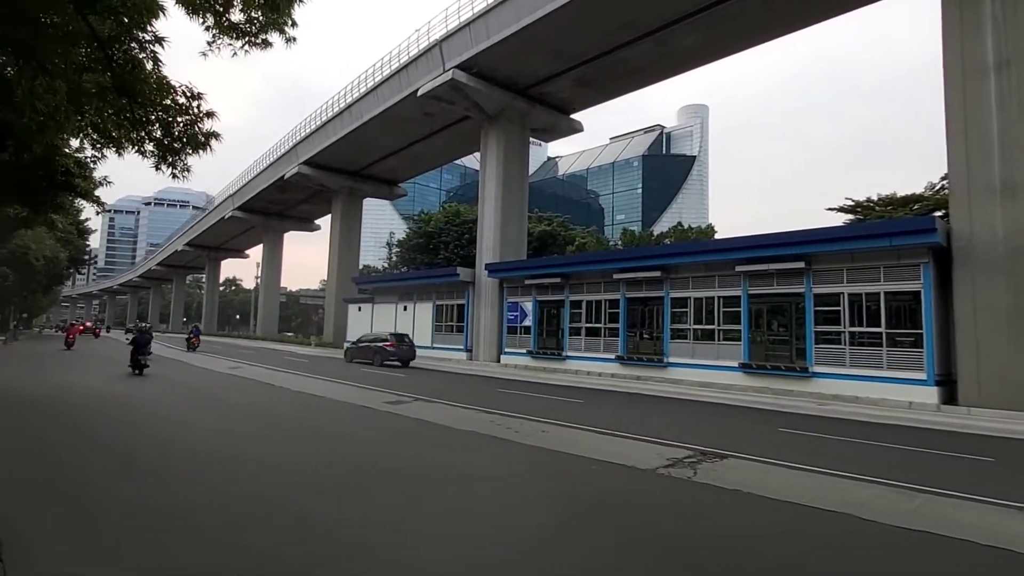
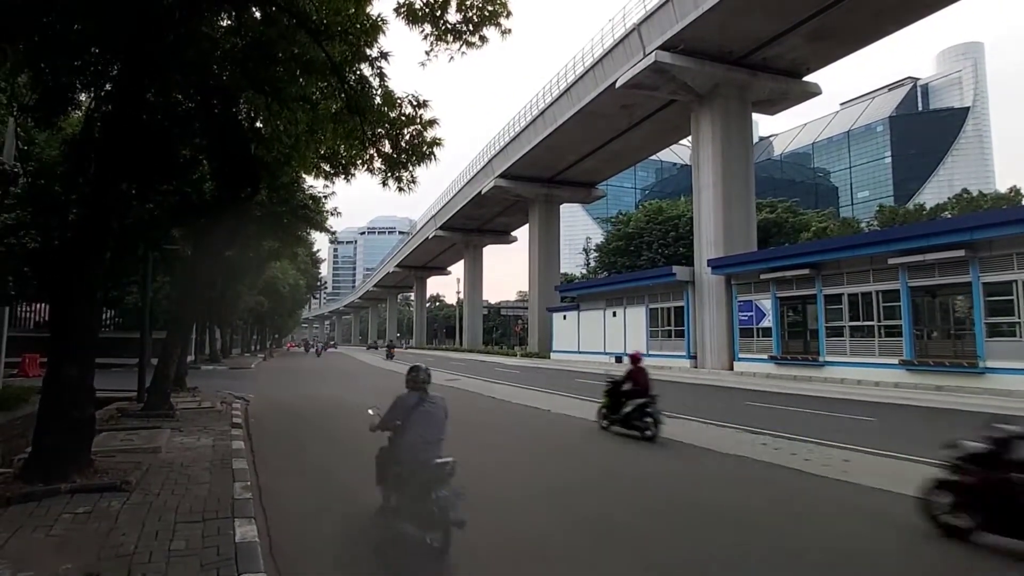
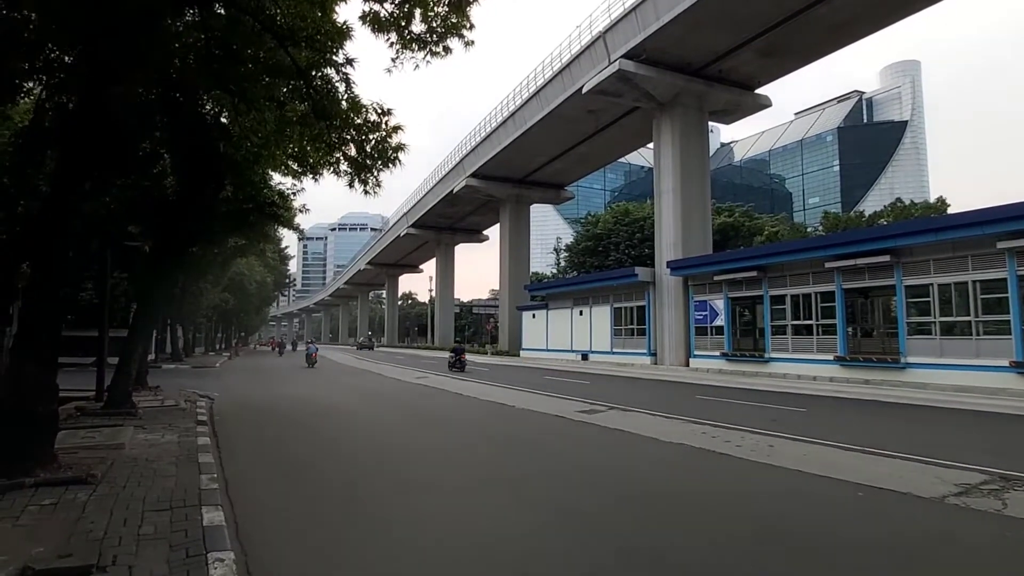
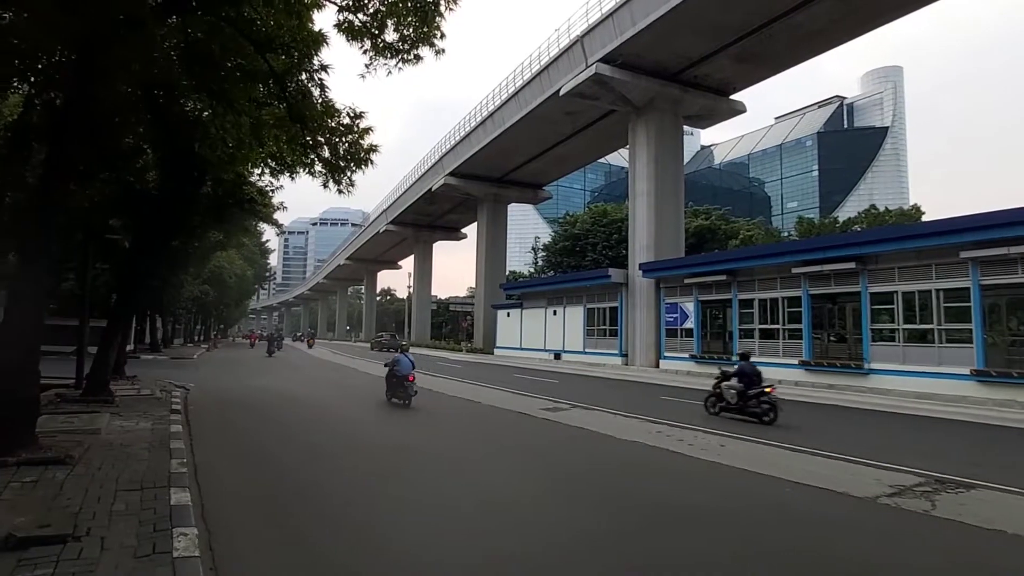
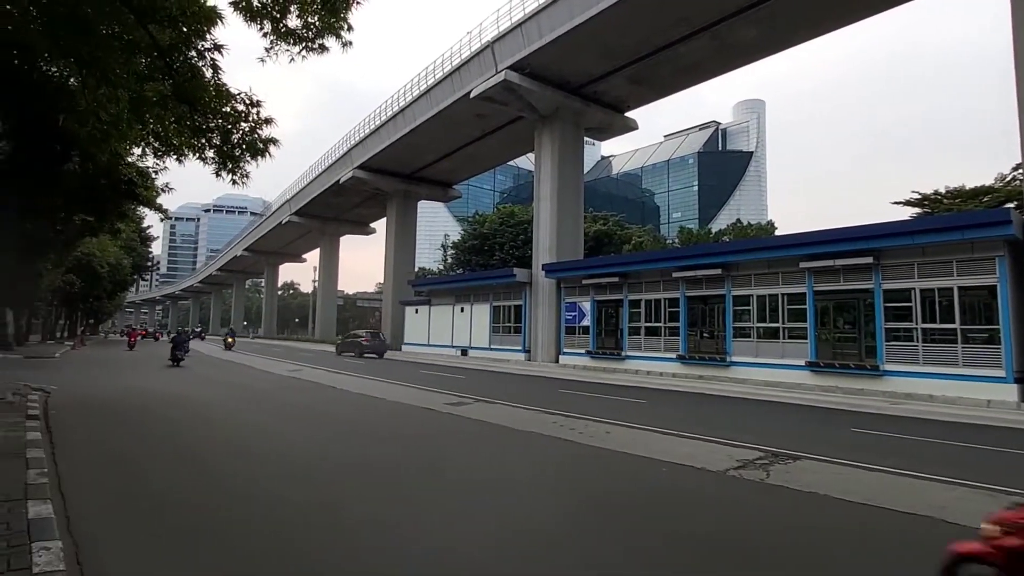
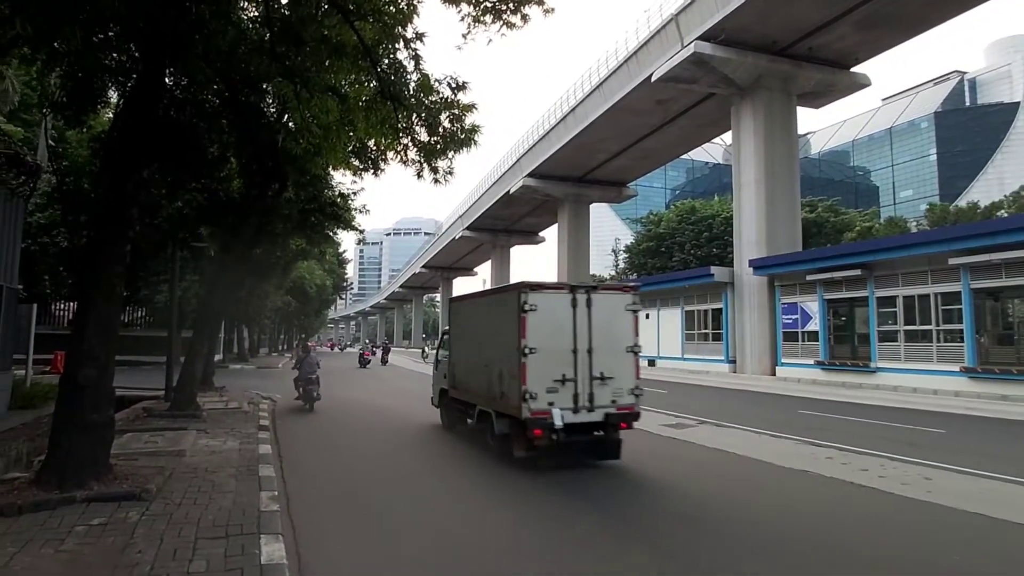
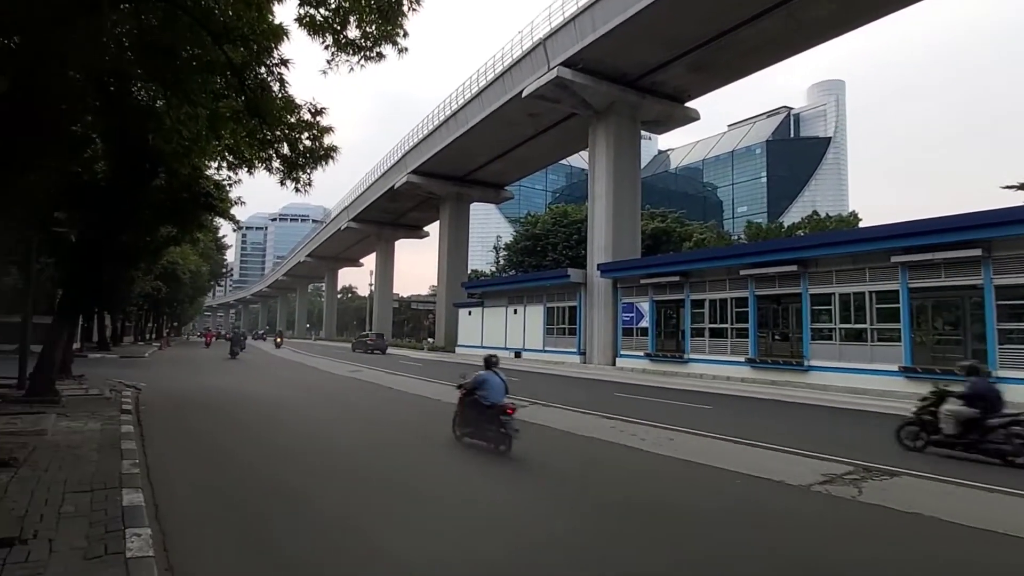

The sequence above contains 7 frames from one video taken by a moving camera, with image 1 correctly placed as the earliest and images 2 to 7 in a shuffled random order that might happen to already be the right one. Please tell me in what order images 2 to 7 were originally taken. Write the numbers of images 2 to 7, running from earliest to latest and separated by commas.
5, 7, 4, 3, 2, 6
